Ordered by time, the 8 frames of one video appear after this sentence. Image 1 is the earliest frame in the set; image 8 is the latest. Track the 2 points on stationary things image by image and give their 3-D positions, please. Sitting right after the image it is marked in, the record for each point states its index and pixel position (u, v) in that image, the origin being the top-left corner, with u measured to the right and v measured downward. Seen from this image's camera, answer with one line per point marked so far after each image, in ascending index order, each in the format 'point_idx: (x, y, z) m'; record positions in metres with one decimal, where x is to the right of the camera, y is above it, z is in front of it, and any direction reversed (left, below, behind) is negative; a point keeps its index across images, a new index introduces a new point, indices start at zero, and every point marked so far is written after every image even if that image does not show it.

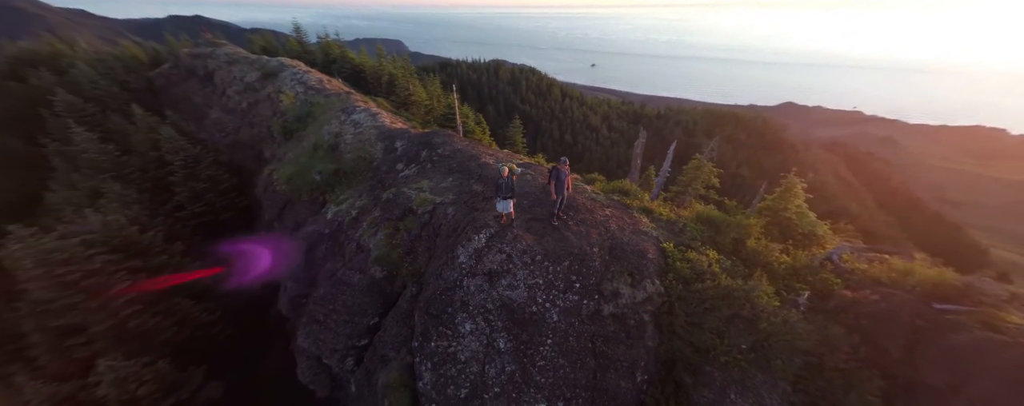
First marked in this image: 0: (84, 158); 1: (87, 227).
0: (-27.5, +2.5, +19.3) m
1: (-21.2, -1.4, +15.3) m
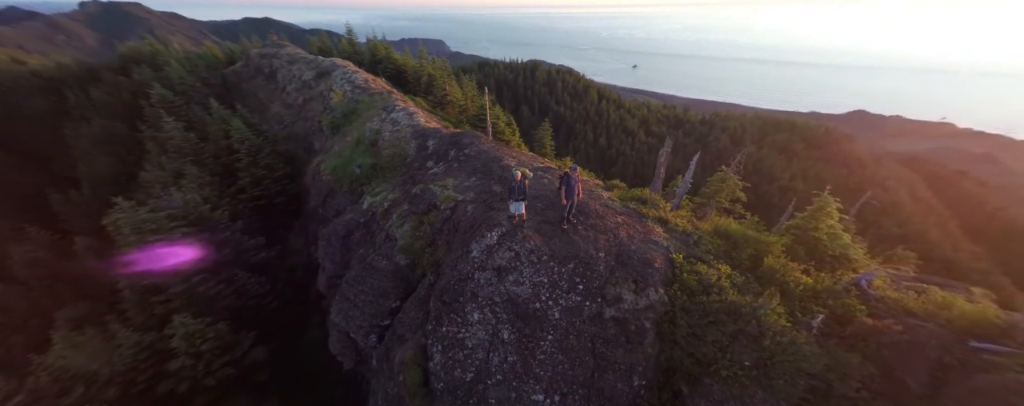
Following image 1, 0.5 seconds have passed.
0: (-25.4, +4.1, +22.3) m
1: (-19.8, -0.2, +17.7) m
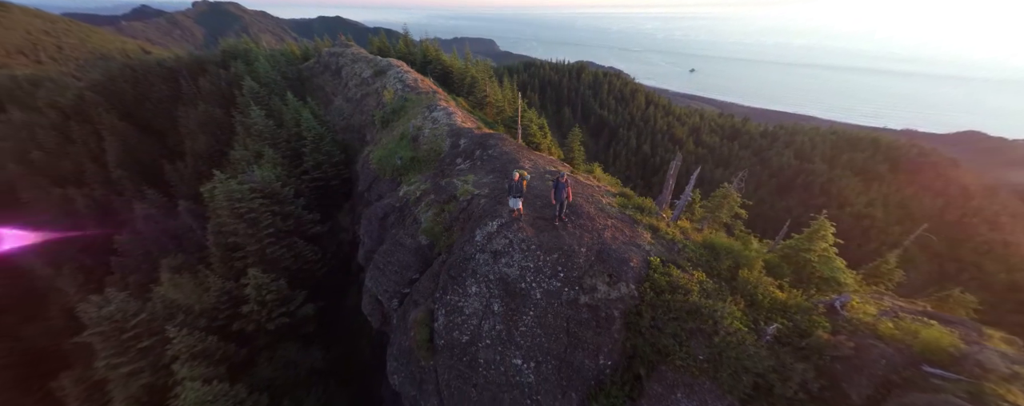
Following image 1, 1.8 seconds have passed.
0: (-22.6, +6.2, +26.1) m
1: (-18.0, +1.5, +20.9) m
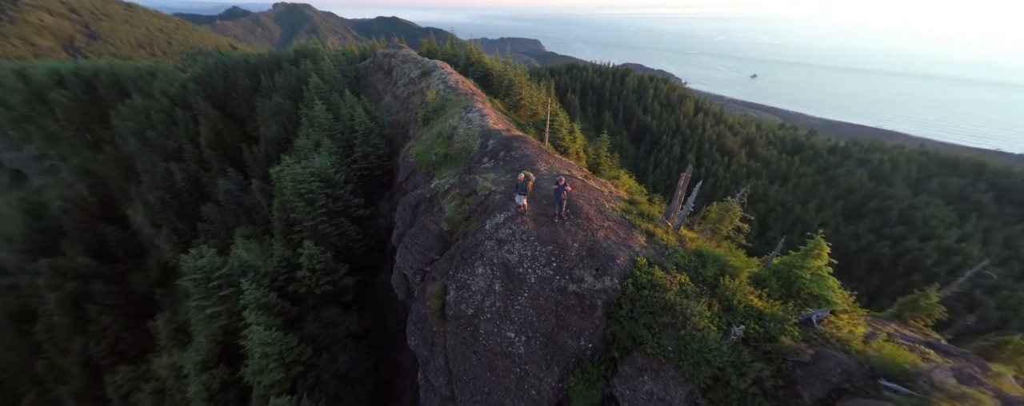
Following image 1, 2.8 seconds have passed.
0: (-19.4, +7.9, +29.3) m
1: (-15.8, +2.9, +23.6) m
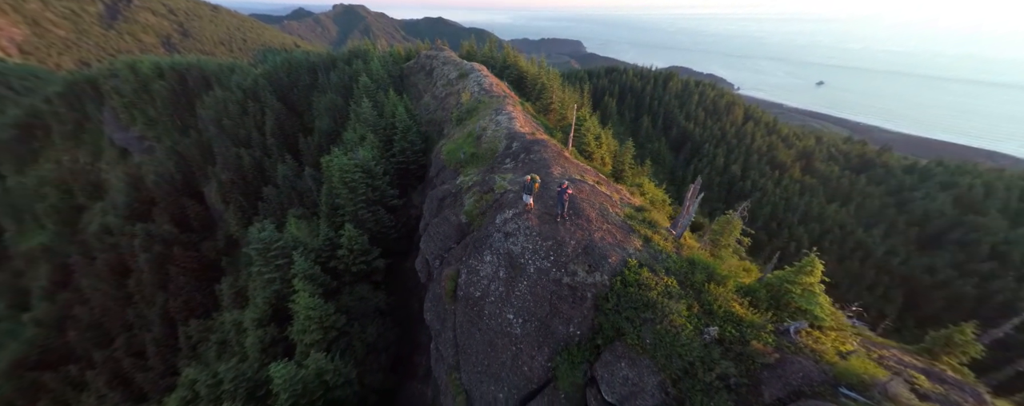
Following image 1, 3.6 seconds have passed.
0: (-16.1, +9.1, +31.9) m
1: (-13.5, +3.9, +25.9) m
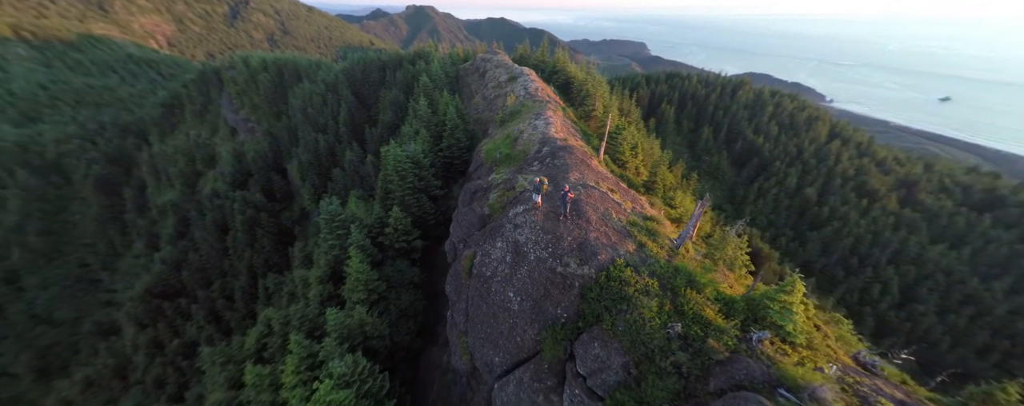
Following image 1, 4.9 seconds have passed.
0: (-11.0, +10.6, +35.1) m
1: (-9.7, +5.2, +28.8) m
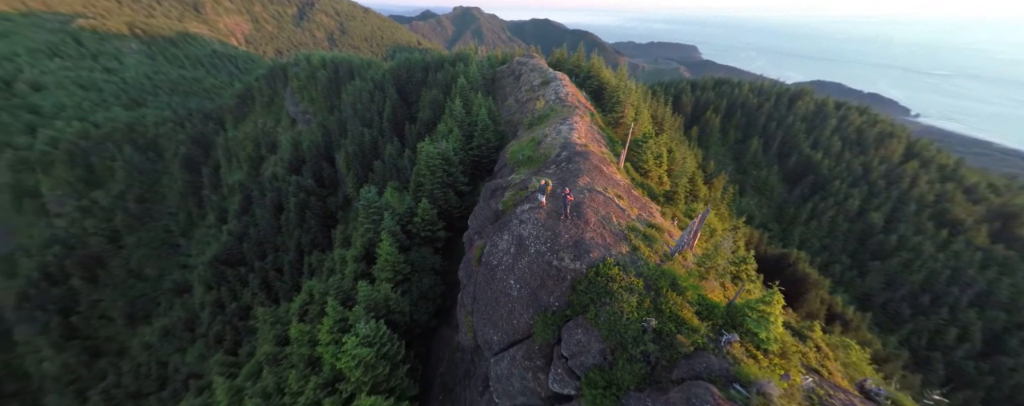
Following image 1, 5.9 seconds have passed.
0: (-7.0, +11.2, +37.0) m
1: (-6.8, +5.8, +30.6) m
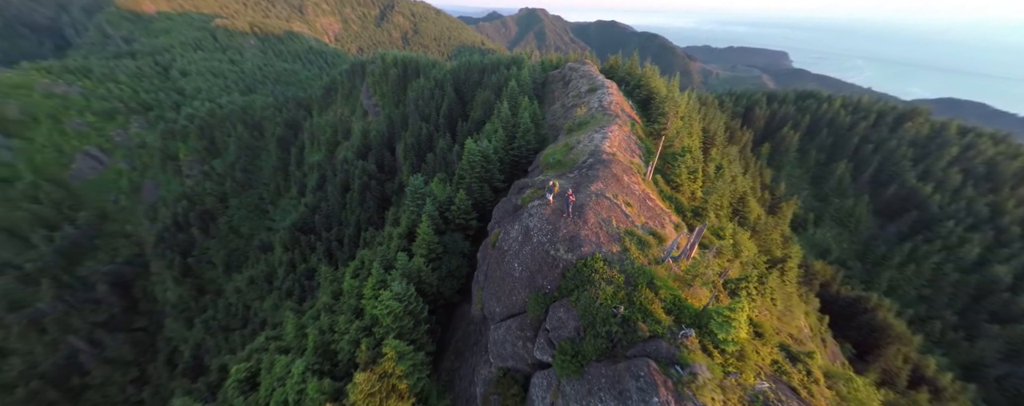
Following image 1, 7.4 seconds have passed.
0: (-0.9, +11.8, +39.2) m
1: (-2.3, +6.4, +32.9) m
